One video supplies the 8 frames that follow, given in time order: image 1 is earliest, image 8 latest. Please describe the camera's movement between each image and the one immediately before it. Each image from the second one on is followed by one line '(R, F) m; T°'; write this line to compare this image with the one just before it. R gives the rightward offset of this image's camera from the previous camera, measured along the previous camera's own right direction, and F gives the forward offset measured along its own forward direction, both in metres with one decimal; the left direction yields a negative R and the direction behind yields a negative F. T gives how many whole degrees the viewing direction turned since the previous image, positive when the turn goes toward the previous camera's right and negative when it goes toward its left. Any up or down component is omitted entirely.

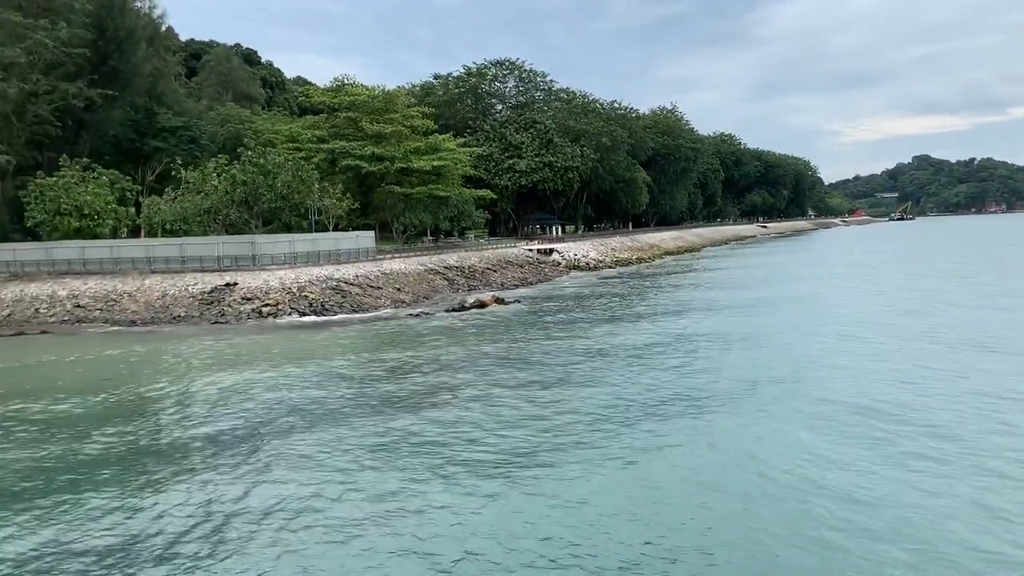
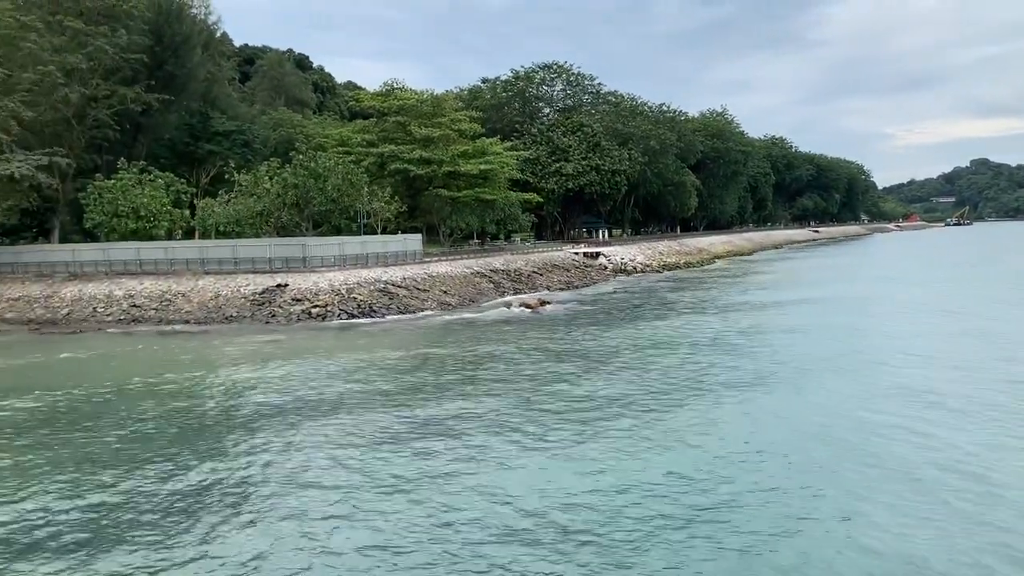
(+0.3, -0.8) m; -3°
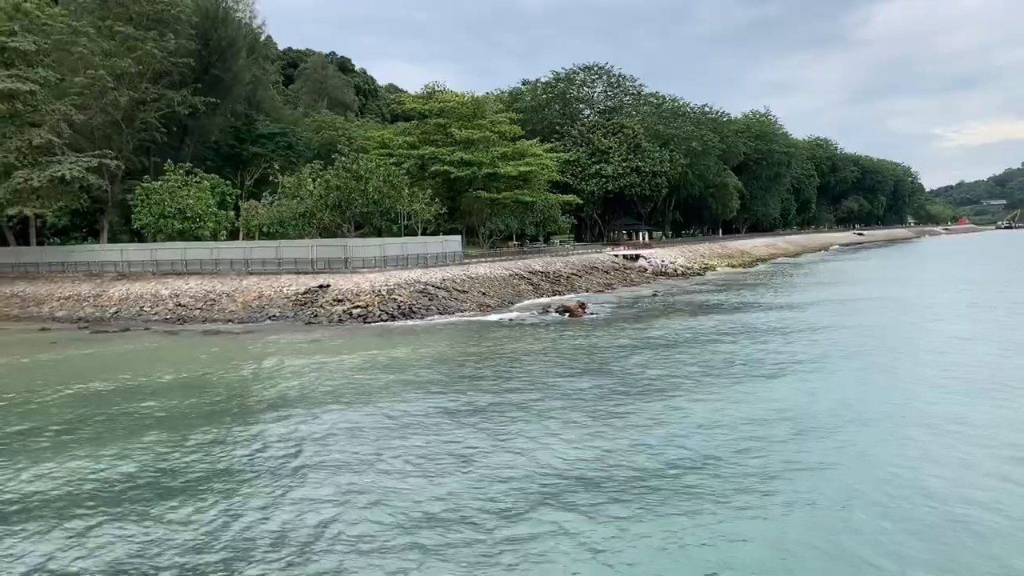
(+0.2, +0.4) m; -3°
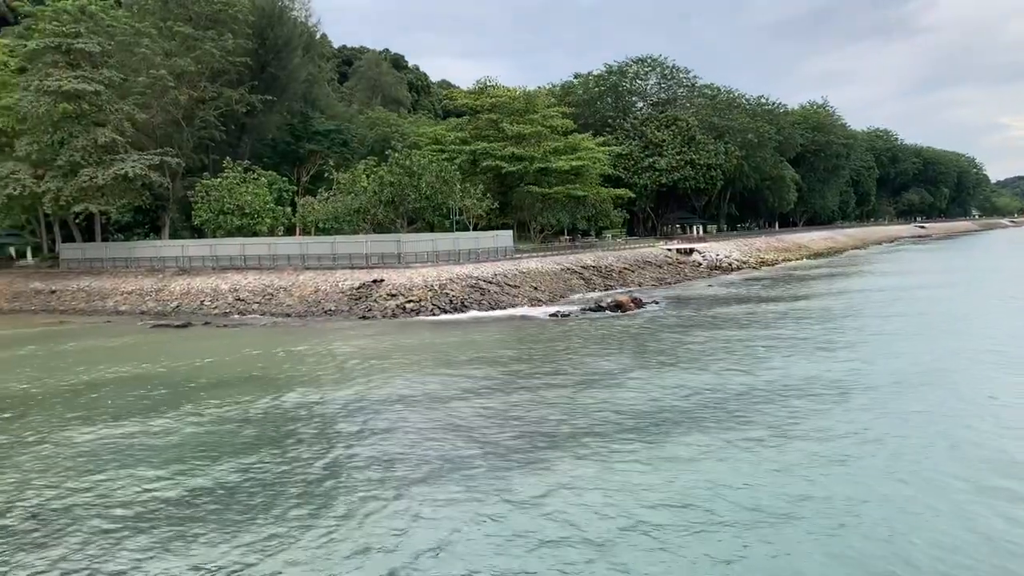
(+0.3, +0.3) m; -3°
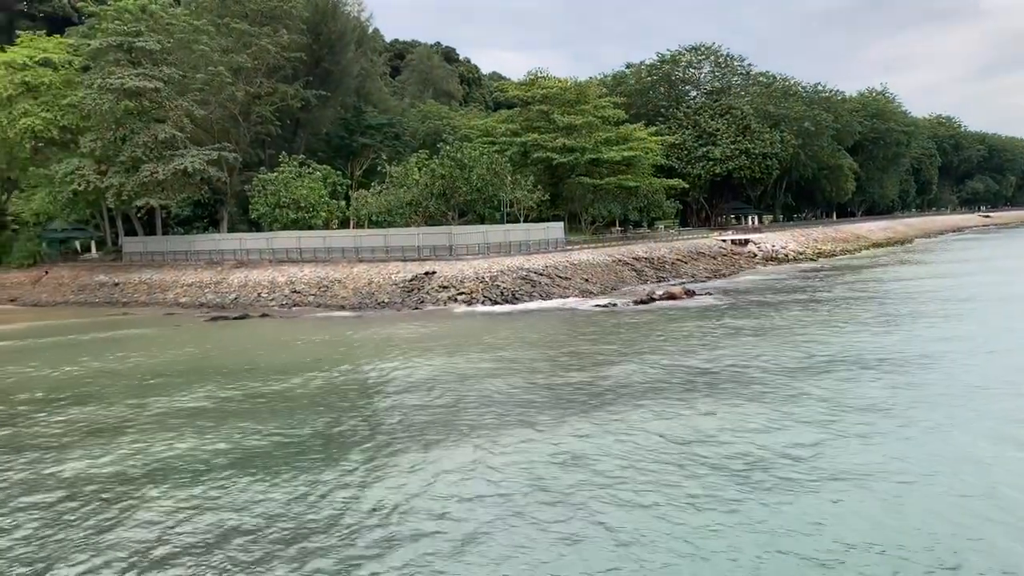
(+0.2, +0.3) m; -3°
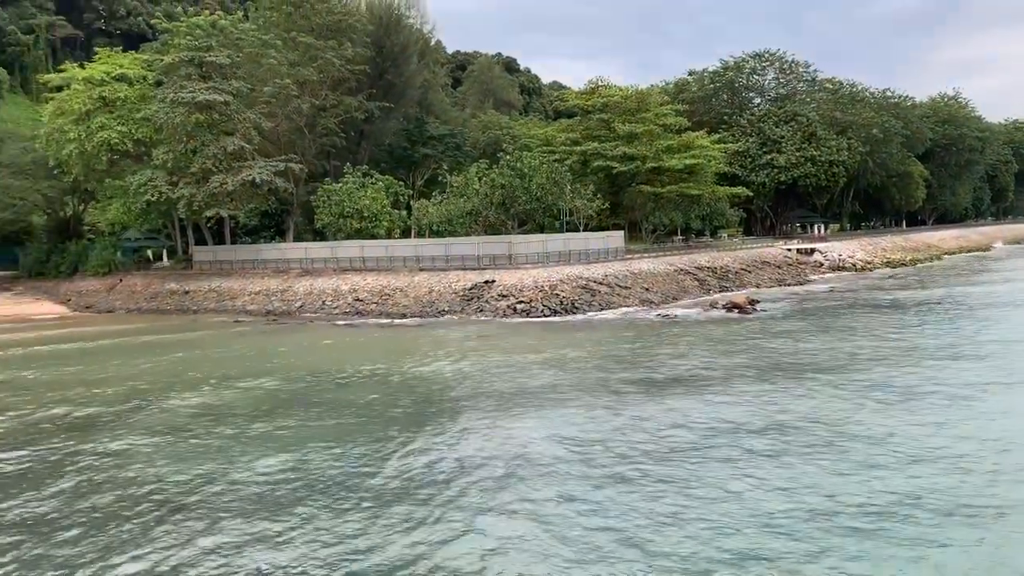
(0.0, +0.4) m; -4°
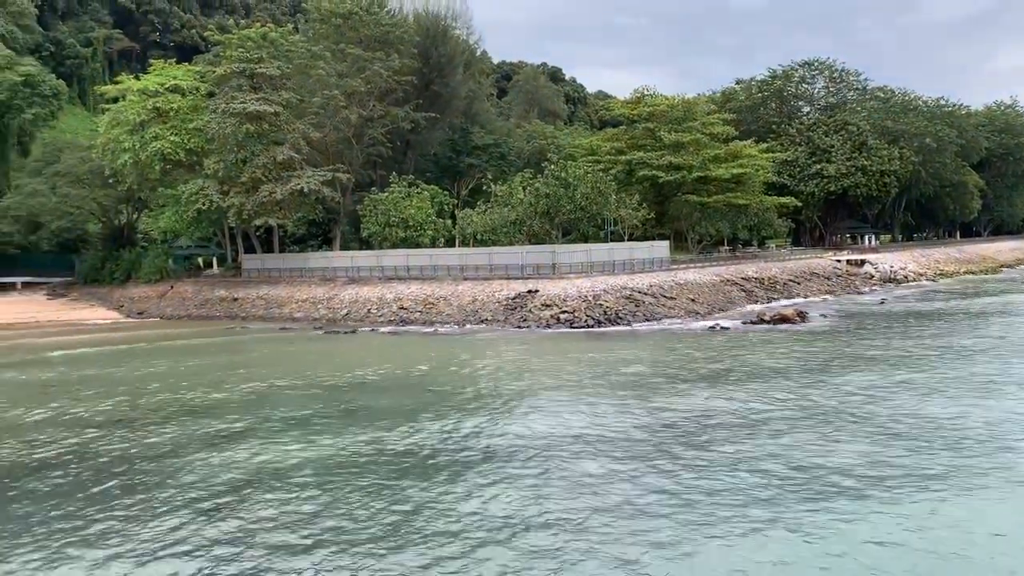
(-0.2, +0.6) m; -3°
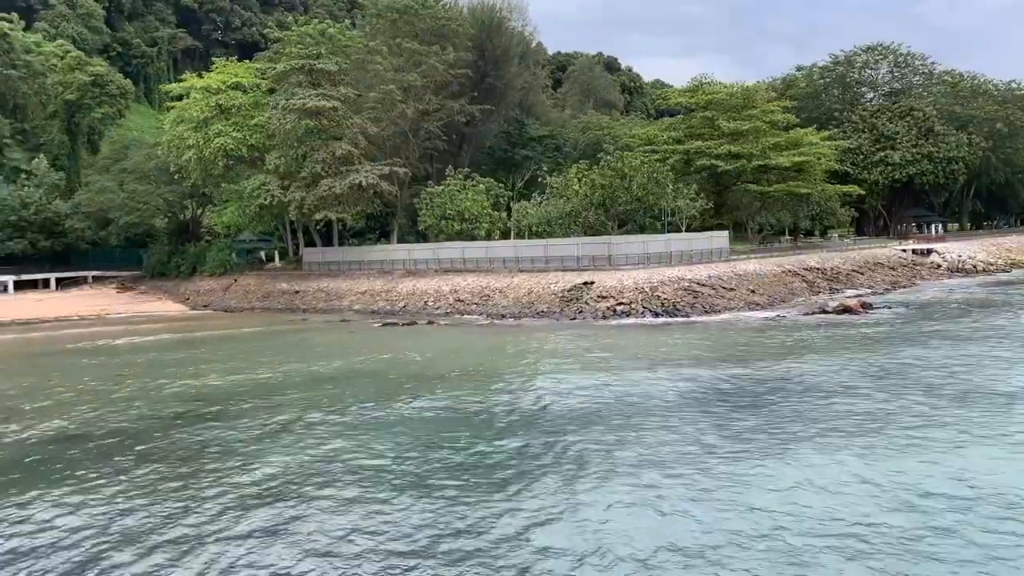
(-0.2, -0.1) m; -4°
